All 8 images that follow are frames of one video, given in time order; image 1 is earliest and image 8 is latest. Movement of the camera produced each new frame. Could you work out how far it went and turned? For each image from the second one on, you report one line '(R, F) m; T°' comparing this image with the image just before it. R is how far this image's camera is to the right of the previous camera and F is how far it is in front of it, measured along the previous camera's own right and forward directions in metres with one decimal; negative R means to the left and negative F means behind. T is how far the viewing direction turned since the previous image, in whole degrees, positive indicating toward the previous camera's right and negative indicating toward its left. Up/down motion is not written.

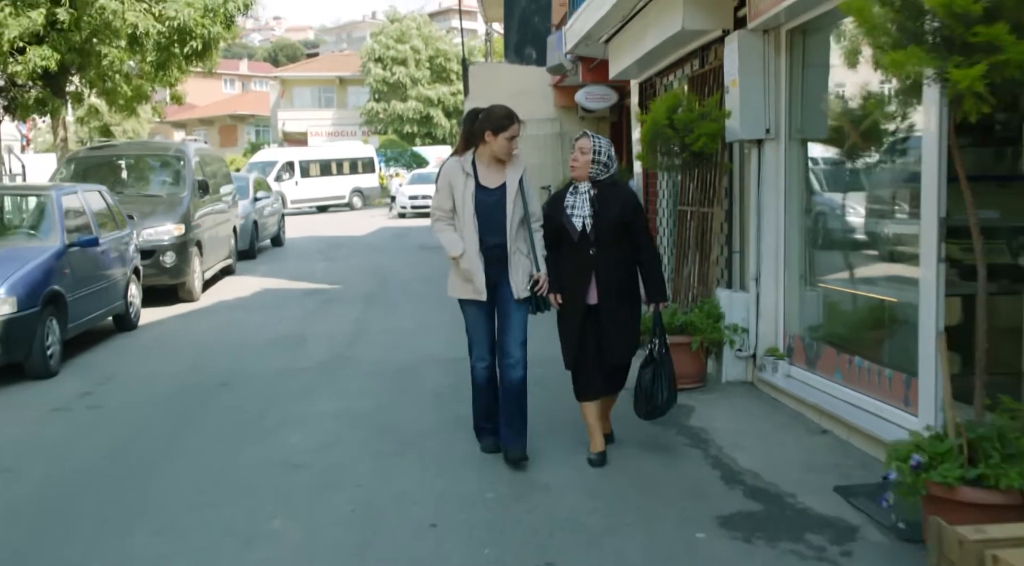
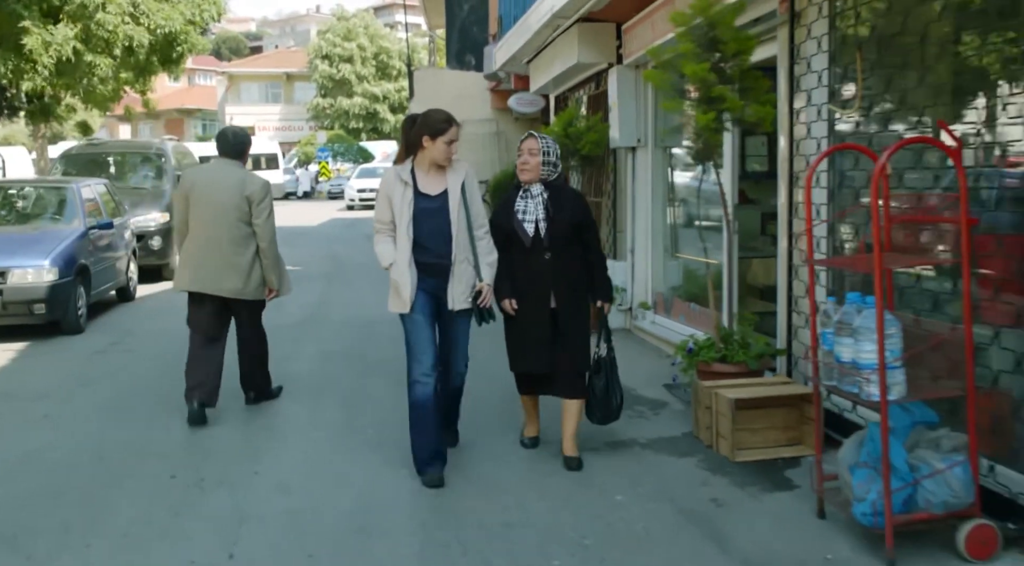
(+0.1, -2.0) m; +4°
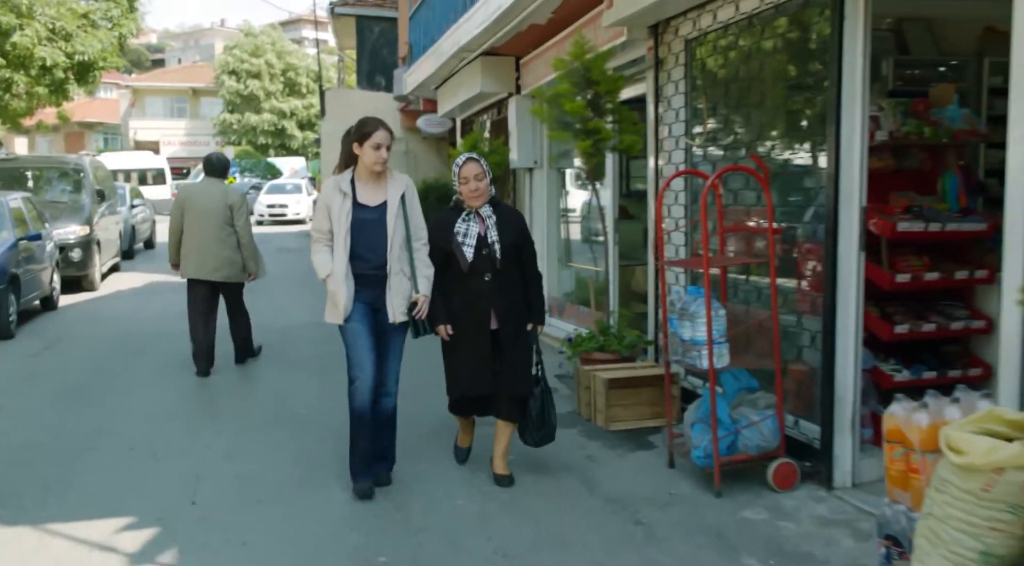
(0.0, -0.9) m; +6°
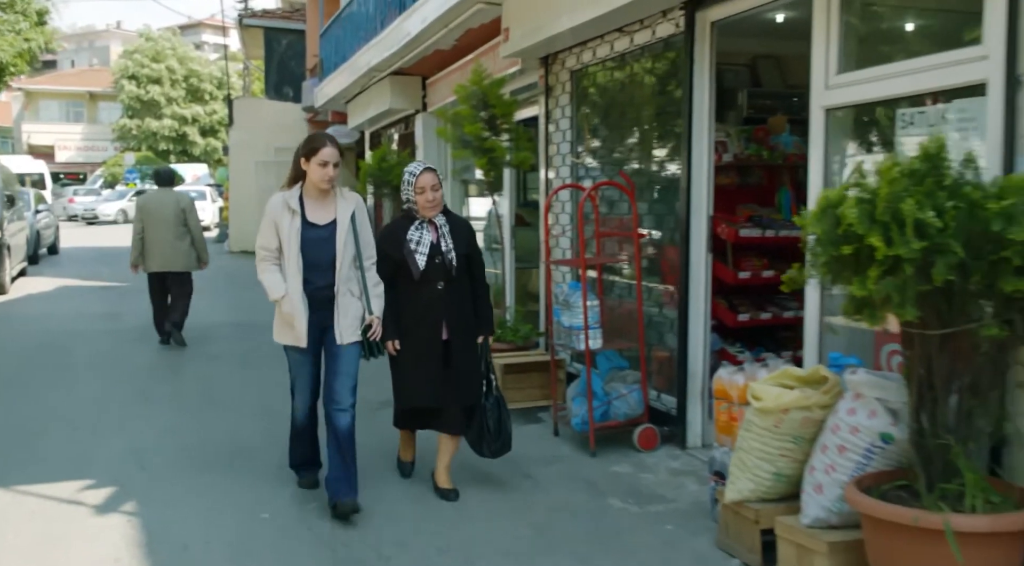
(0.0, -0.8) m; +6°
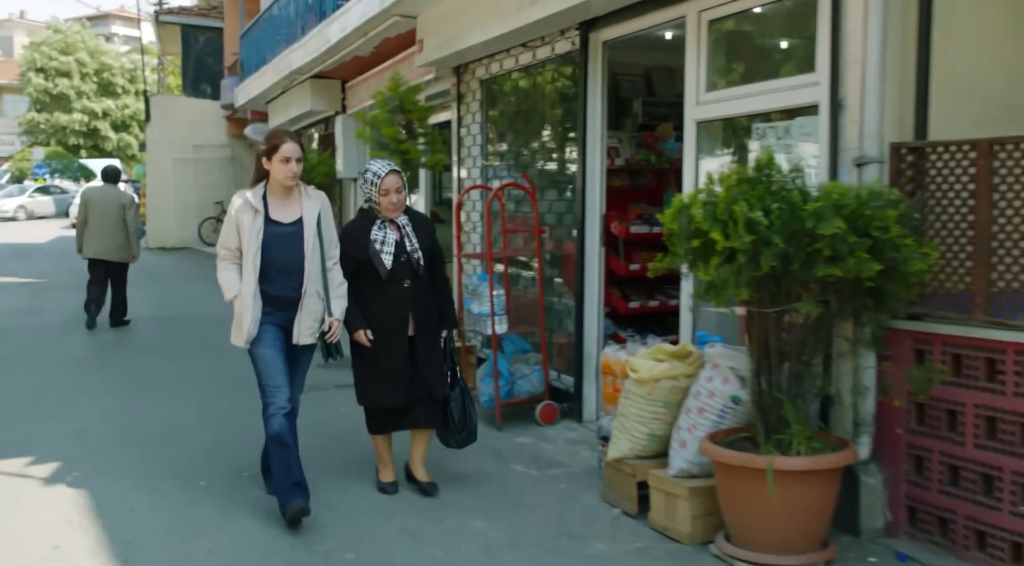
(+0.1, -0.6) m; +5°
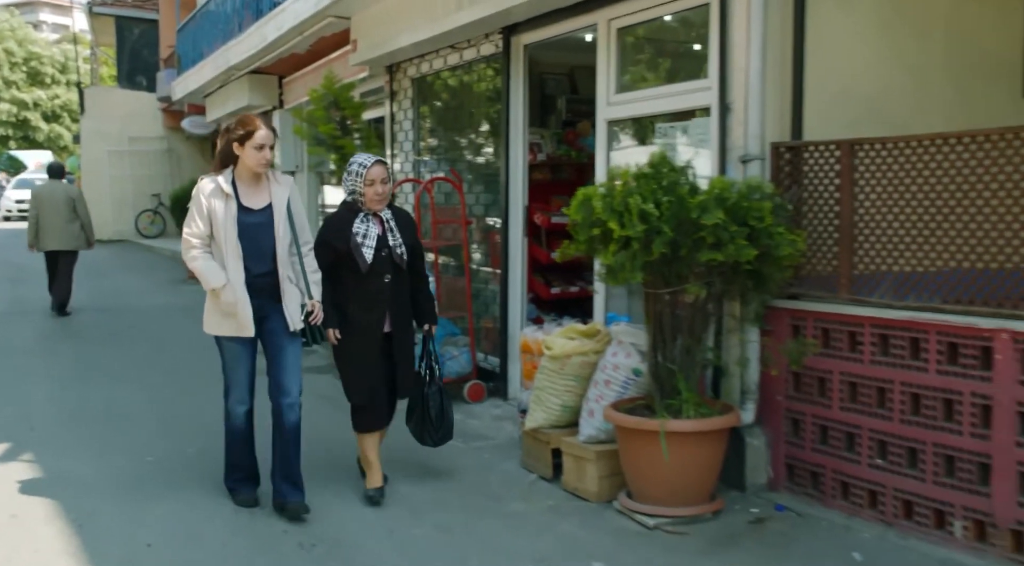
(+0.1, -0.4) m; +4°
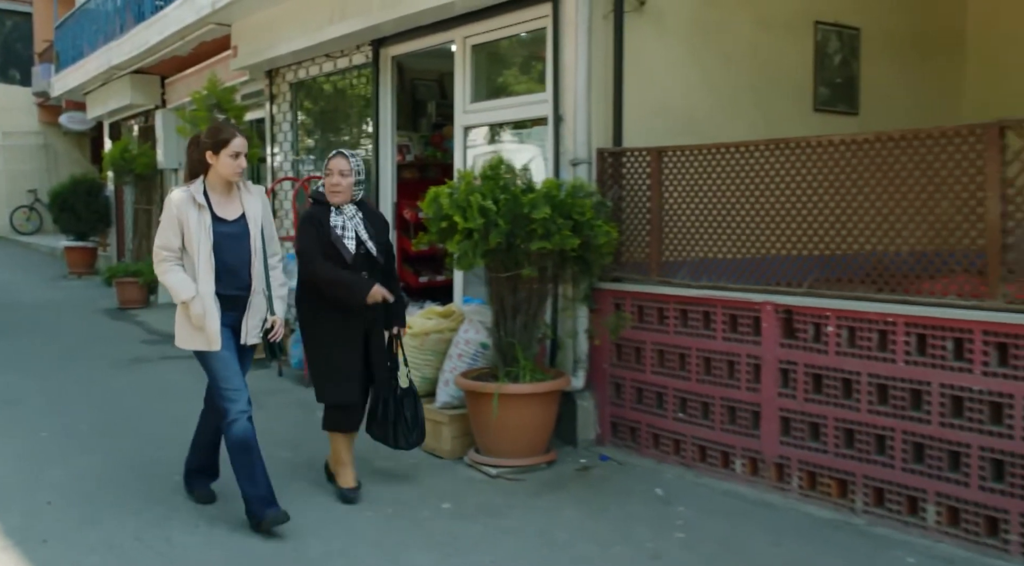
(+0.2, -0.7) m; +7°
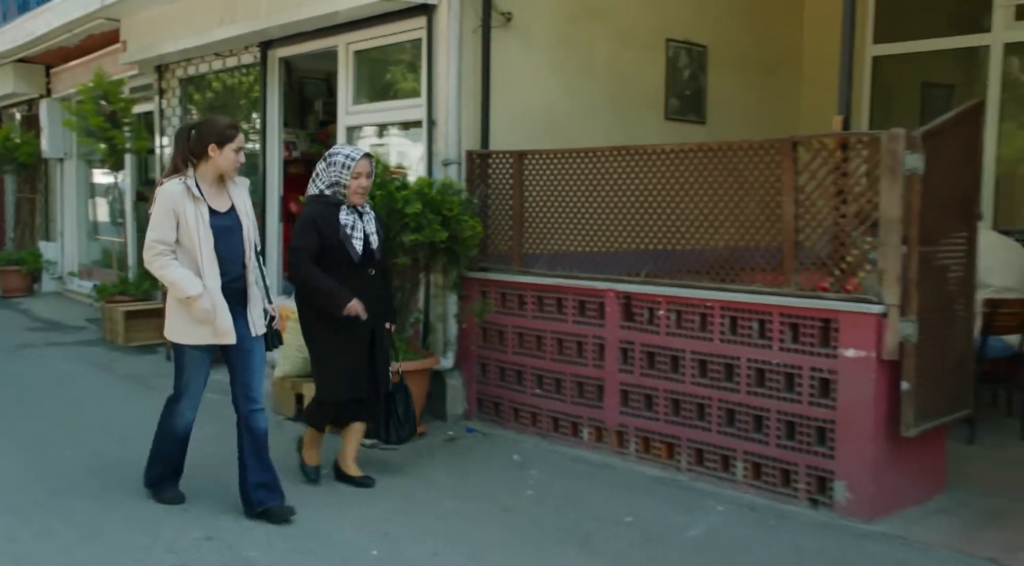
(+0.2, -0.5) m; +6°
